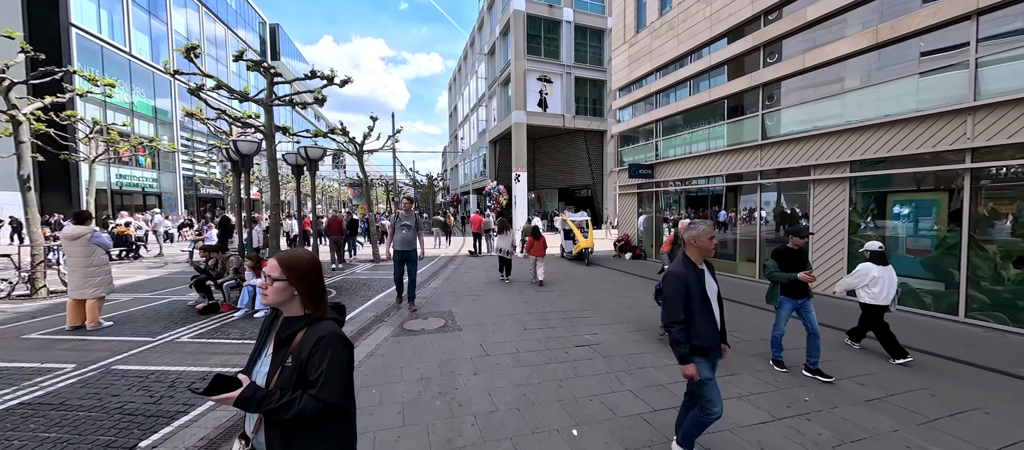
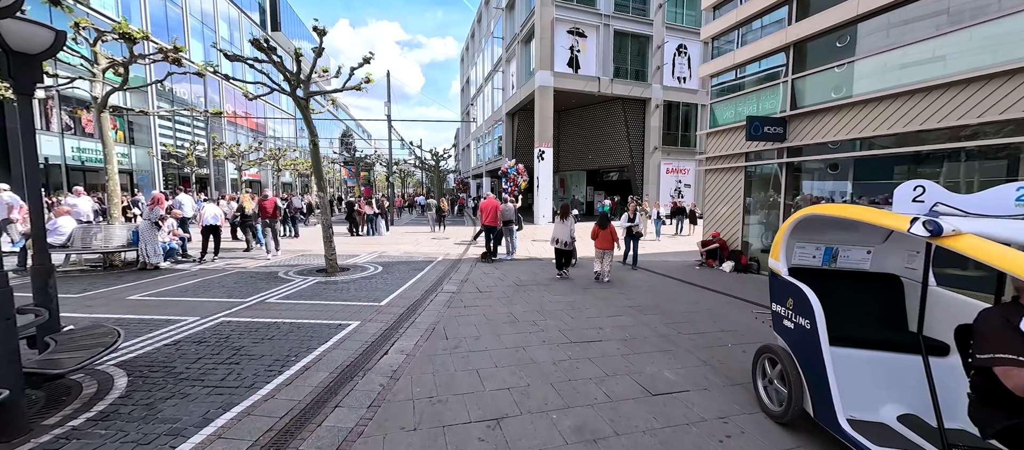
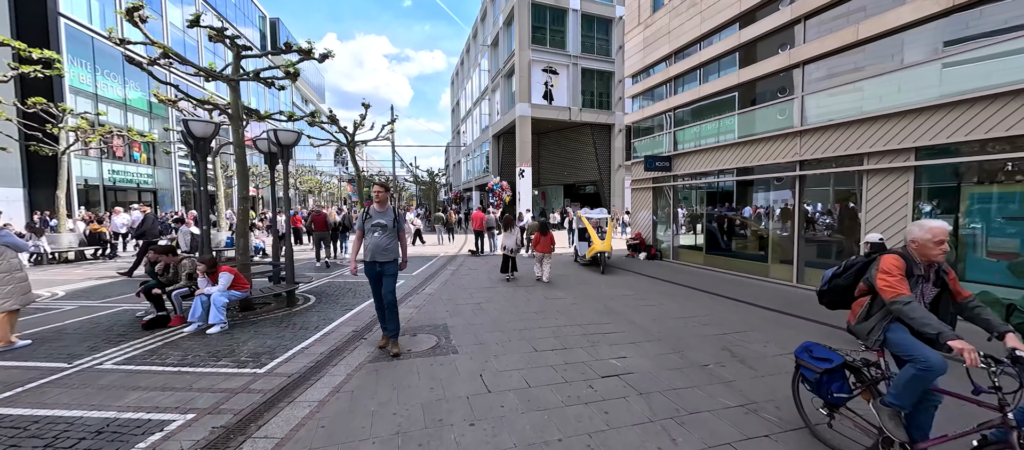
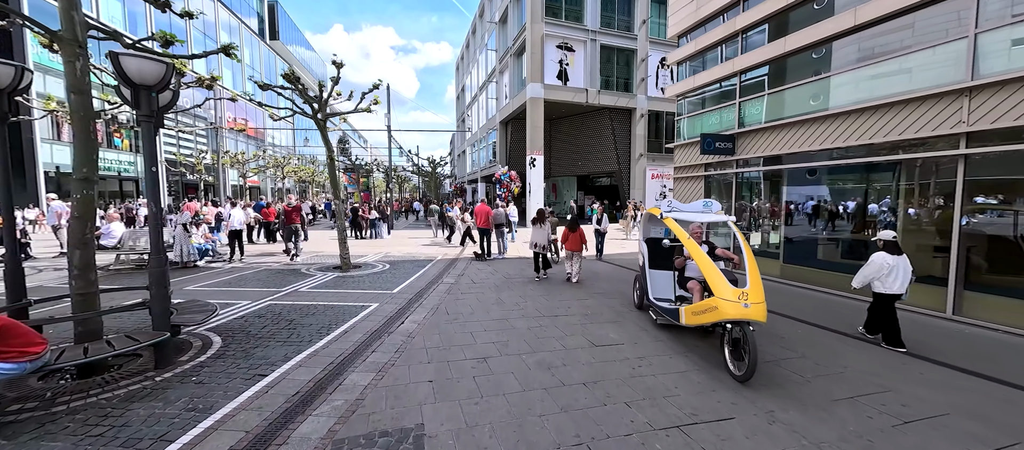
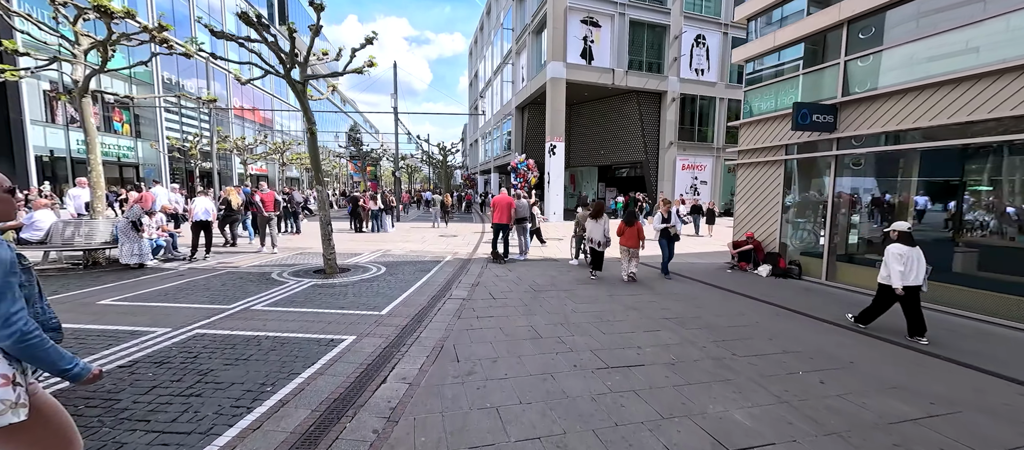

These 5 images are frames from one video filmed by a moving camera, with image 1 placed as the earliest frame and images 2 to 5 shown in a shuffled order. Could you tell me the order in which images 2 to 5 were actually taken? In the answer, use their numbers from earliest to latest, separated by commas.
3, 4, 2, 5
